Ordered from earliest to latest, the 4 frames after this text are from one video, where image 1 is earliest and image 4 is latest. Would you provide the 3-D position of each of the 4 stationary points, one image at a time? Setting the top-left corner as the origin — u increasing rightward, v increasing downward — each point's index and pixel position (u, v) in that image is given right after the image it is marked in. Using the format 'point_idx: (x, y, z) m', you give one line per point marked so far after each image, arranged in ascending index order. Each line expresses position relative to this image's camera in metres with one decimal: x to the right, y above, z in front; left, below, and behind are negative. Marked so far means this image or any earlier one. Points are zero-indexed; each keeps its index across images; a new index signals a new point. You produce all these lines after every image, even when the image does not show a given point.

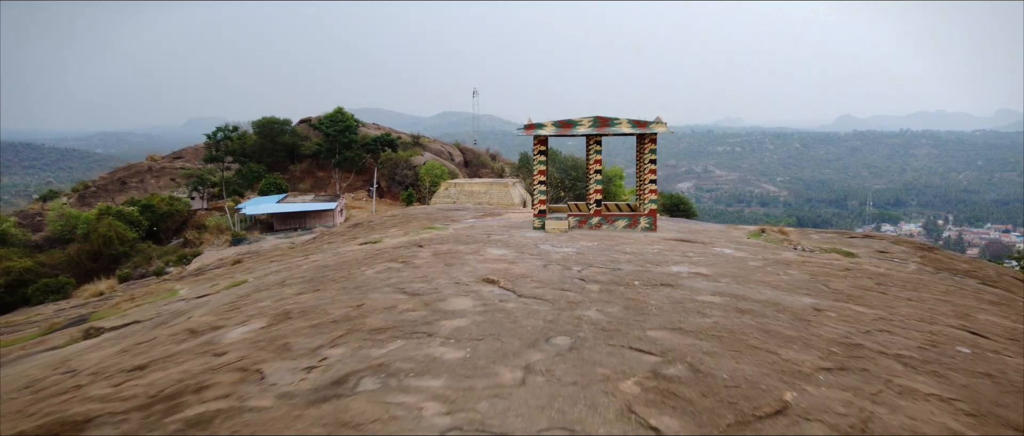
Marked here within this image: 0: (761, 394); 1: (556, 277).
0: (+1.7, -1.2, +3.5) m
1: (+0.5, -0.6, +5.8) m
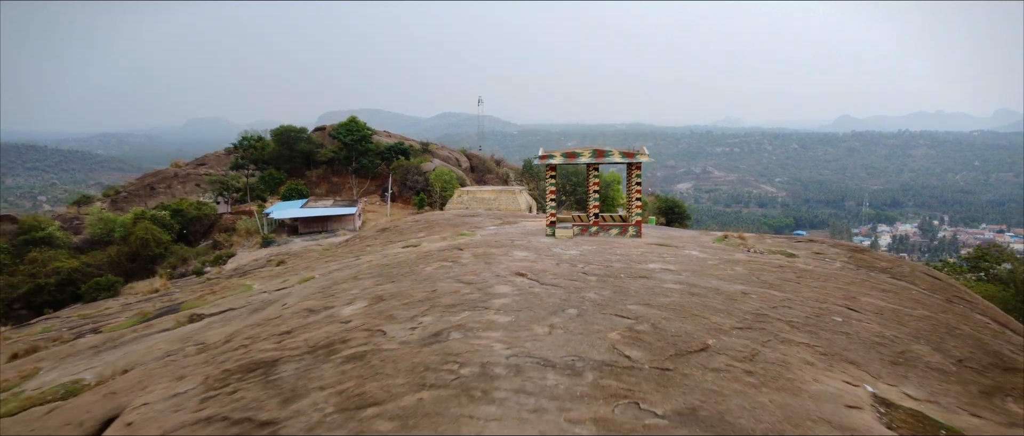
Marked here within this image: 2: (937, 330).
0: (+2.0, -1.3, +5.7) m
1: (+0.9, -0.8, +8.0) m
2: (+5.9, -1.6, +7.1) m
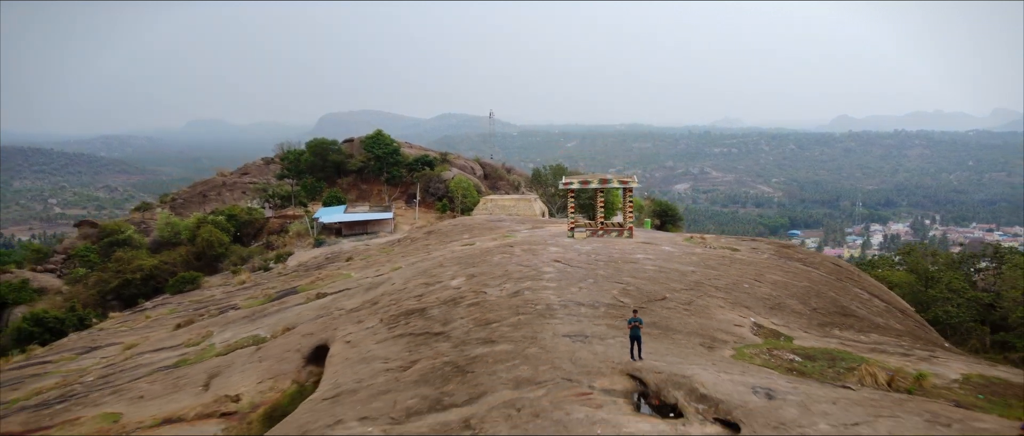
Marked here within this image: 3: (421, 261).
0: (+3.0, -1.5, +10.4) m
1: (+1.8, -1.0, +12.7) m
2: (+6.8, -1.7, +11.8) m
3: (-2.8, -1.3, +15.9) m
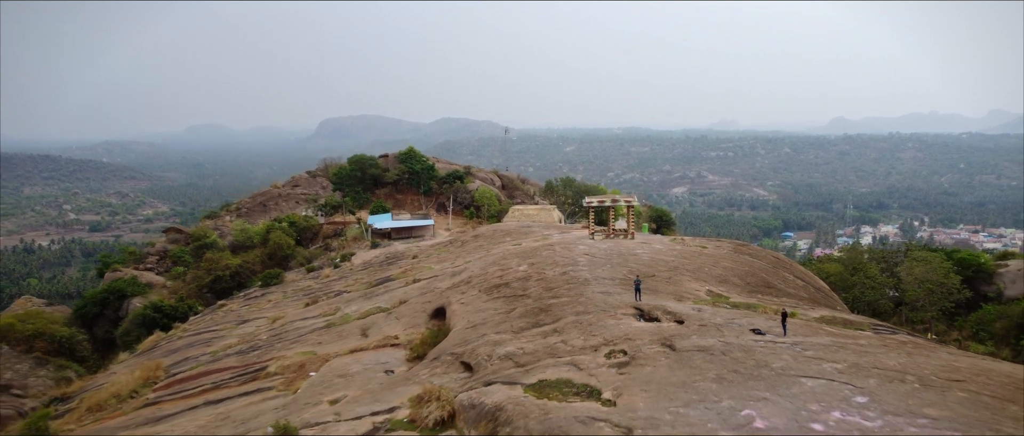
0: (+4.6, -1.8, +17.1) m
1: (+3.5, -1.3, +19.4) m
2: (+8.5, -2.0, +18.5) m
3: (-1.2, -1.7, +22.6) m
